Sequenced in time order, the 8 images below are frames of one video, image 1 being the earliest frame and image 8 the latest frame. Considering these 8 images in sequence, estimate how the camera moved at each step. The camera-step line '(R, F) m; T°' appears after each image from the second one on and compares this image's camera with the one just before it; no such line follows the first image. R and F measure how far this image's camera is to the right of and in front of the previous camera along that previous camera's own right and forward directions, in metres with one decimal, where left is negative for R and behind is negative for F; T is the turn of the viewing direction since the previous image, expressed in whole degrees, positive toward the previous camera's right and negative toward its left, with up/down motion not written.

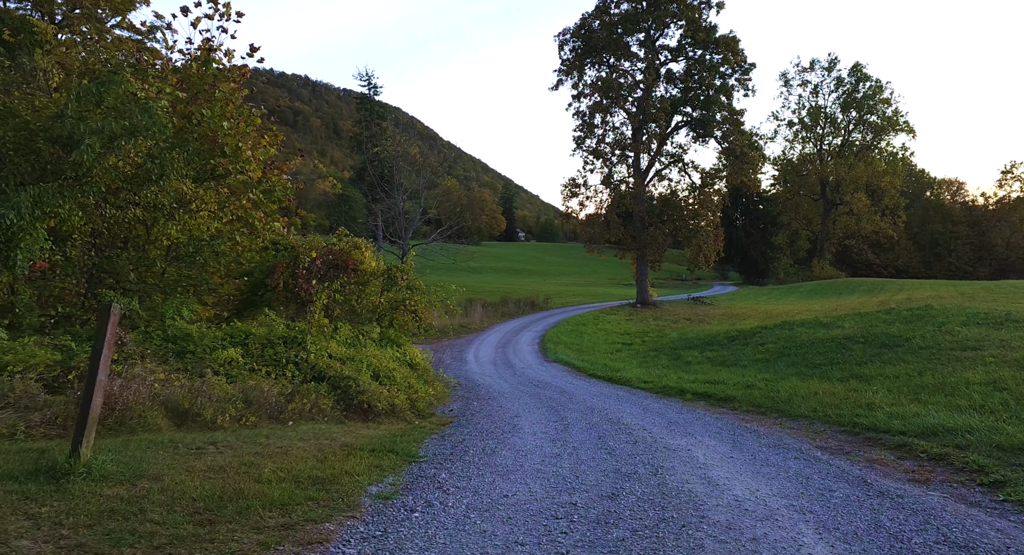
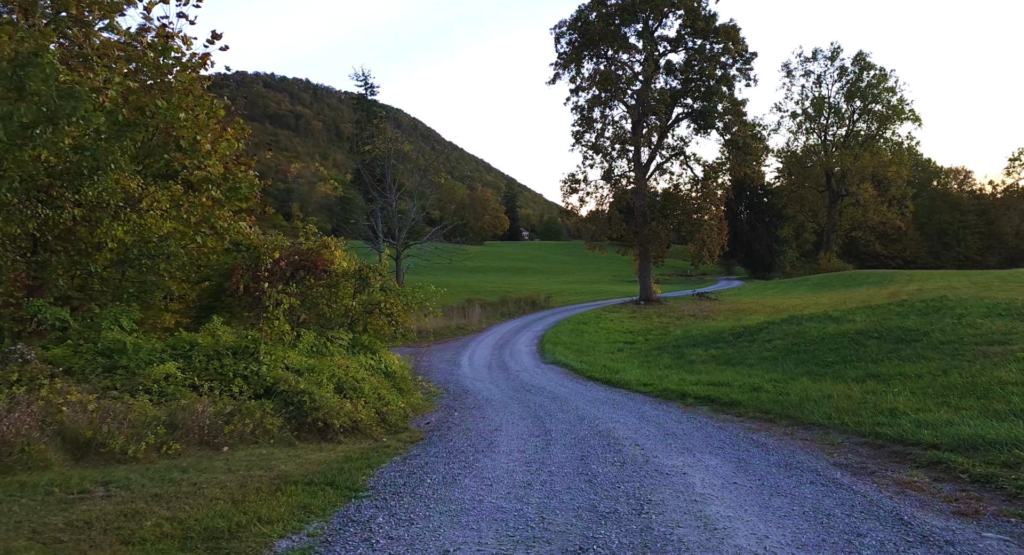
(+0.3, +0.9) m; 0°
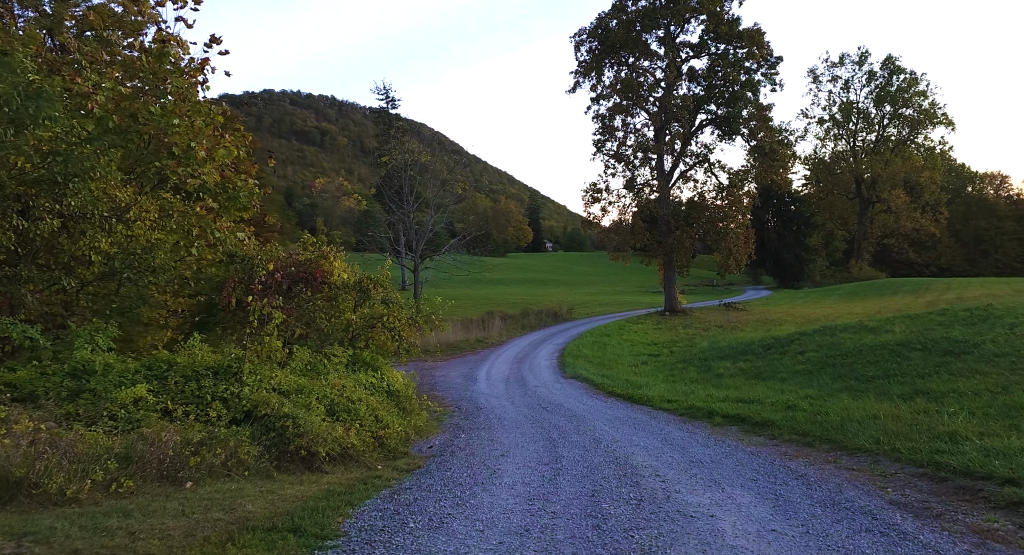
(+0.2, +0.7) m; -2°
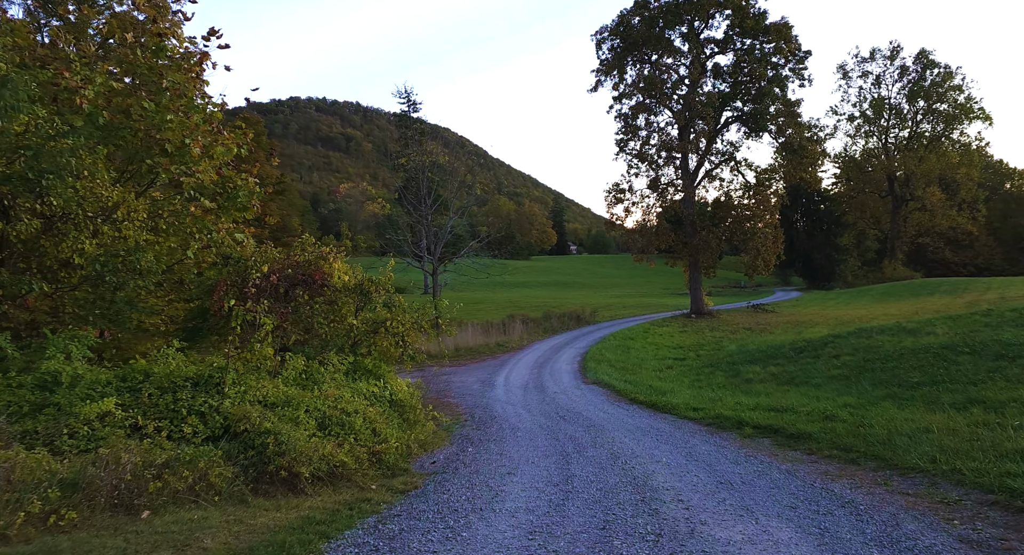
(+0.2, +0.7) m; -2°
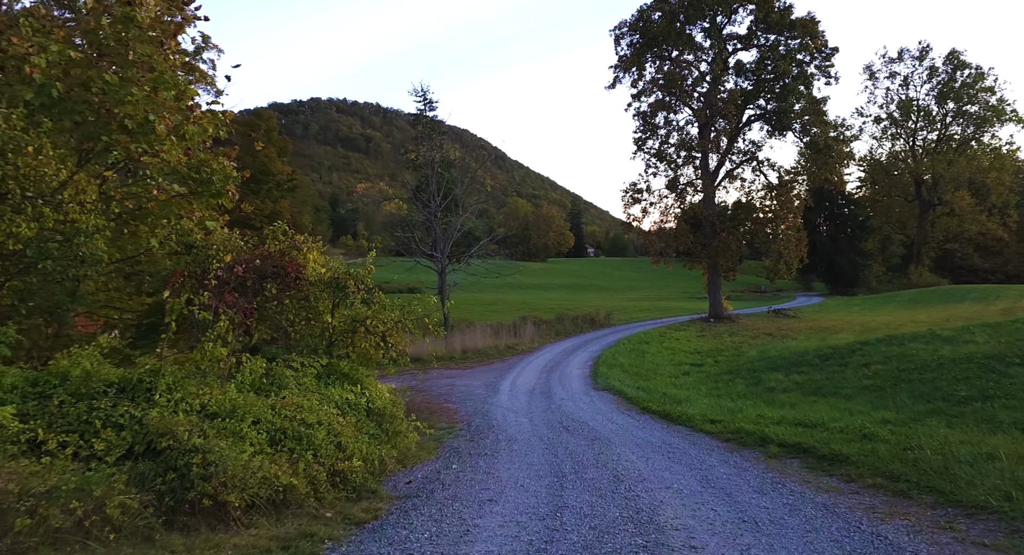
(+0.2, +1.0) m; -1°
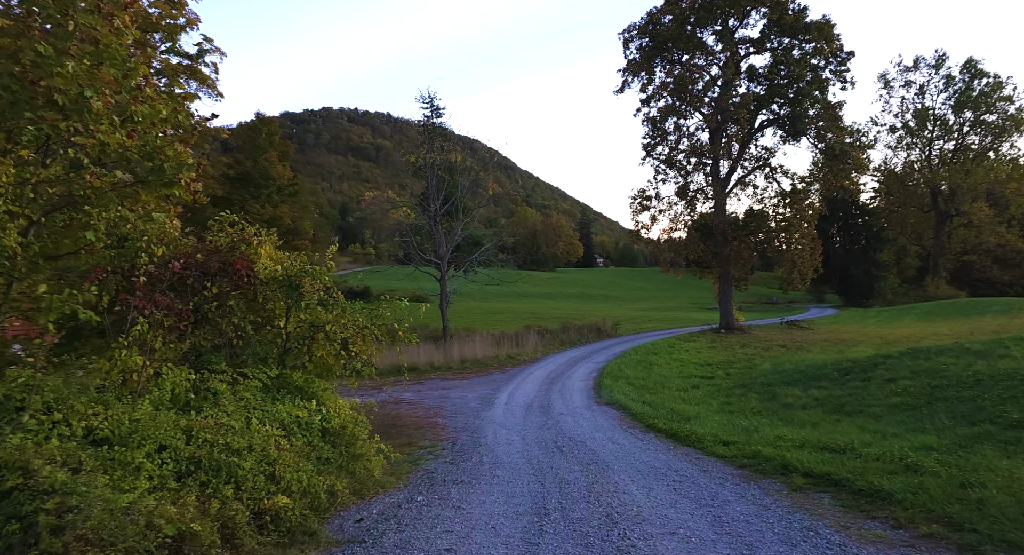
(+0.3, +1.1) m; -1°
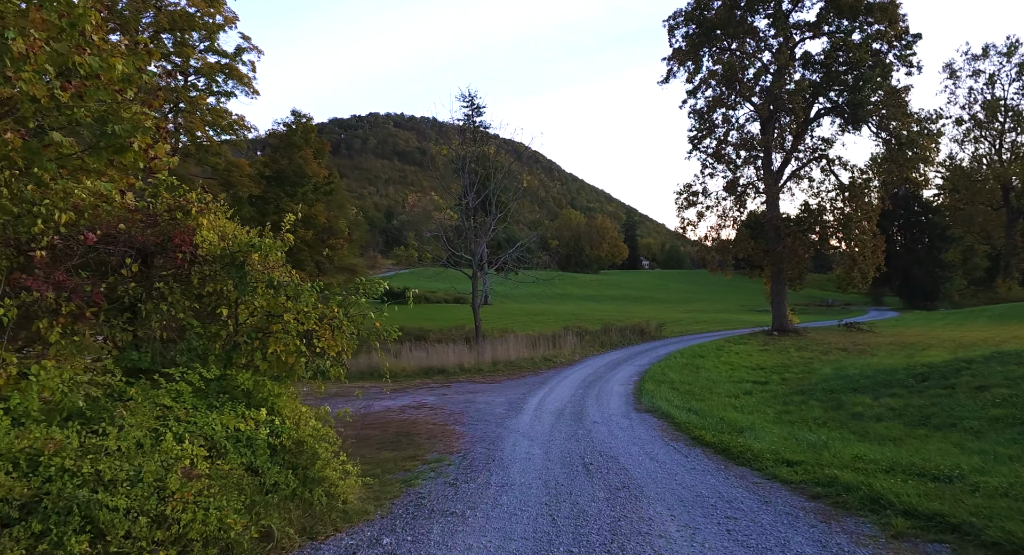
(+0.3, +1.6) m; -3°
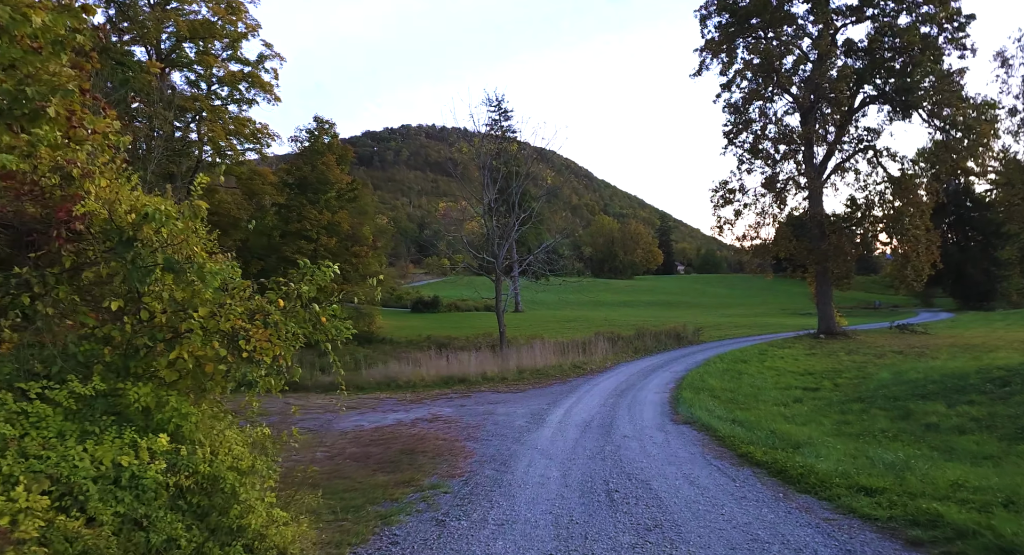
(+0.3, +1.5) m; -3°
